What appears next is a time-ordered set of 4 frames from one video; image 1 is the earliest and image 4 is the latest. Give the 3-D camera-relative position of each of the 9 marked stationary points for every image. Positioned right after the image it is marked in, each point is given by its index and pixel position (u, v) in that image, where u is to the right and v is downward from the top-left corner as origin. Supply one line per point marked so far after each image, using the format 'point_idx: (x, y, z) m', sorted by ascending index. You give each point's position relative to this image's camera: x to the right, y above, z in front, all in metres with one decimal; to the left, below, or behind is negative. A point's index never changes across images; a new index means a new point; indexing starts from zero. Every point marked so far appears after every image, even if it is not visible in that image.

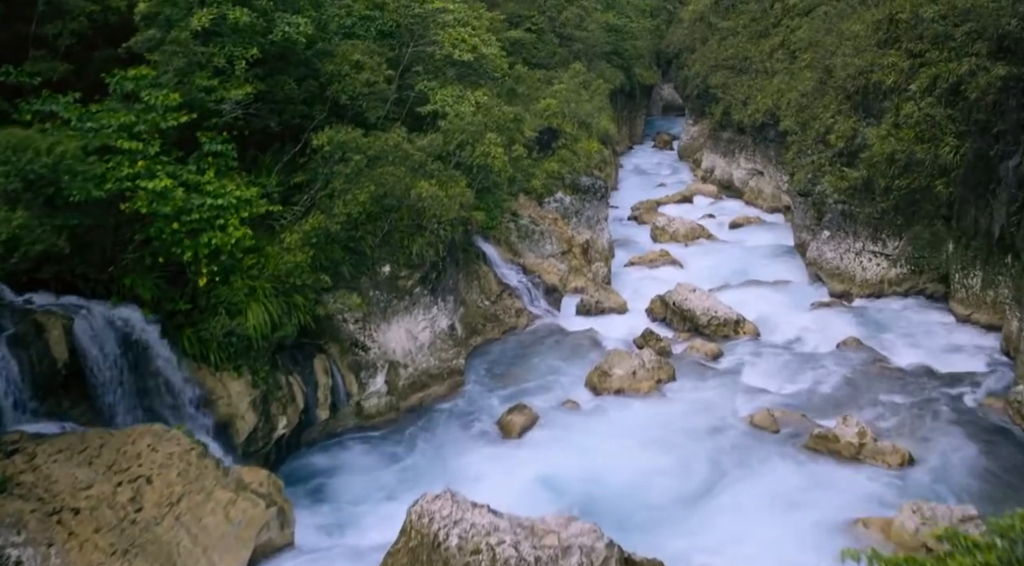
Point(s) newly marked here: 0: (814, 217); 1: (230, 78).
0: (+7.7, +1.7, +19.7) m
1: (-4.3, +3.1, +11.7) m
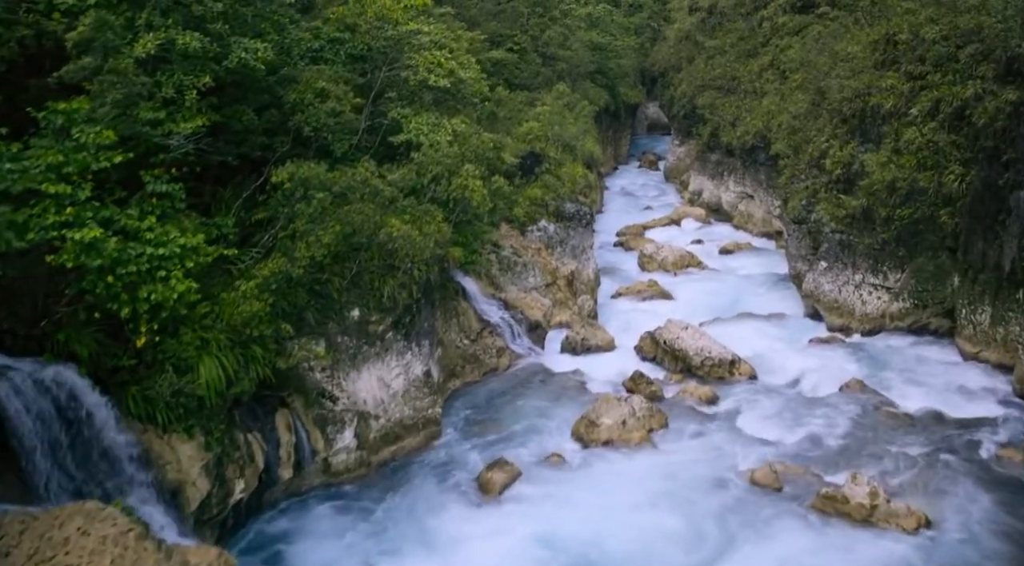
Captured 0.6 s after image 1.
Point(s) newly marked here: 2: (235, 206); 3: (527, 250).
0: (+7.2, +0.9, +18.8) m
1: (-4.6, +2.4, +10.7) m
2: (-4.3, +1.2, +12.1) m
3: (+0.4, +0.8, +19.4) m
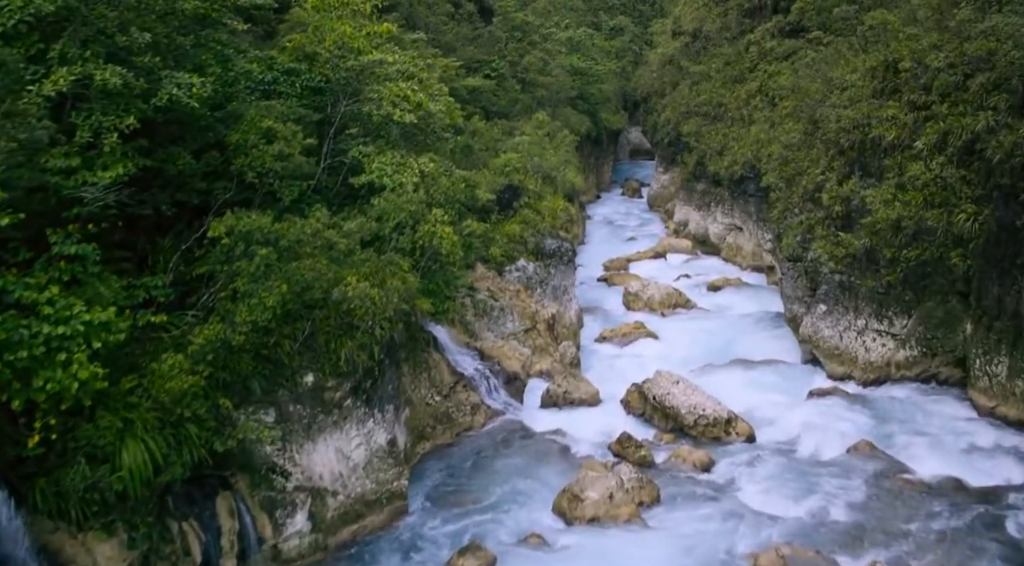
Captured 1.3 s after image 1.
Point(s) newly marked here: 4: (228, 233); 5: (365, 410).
0: (+6.7, -0.1, +17.6) m
1: (-5.0, +1.5, +9.2) m
2: (-4.7, +0.3, +10.6) m
3: (-0.2, -0.2, +18.0) m
4: (-3.8, +0.7, +10.4) m
5: (-2.3, -2.0, +12.4) m
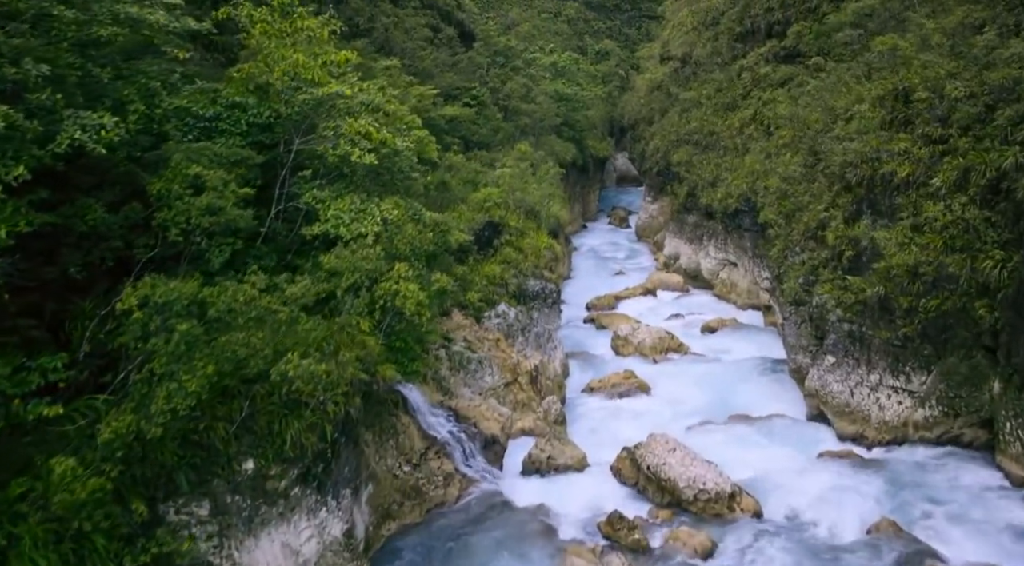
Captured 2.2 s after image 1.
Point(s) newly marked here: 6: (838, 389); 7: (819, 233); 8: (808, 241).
0: (+6.3, -1.1, +16.1) m
1: (-5.3, +0.7, +7.6) m
2: (-5.1, -0.6, +9.0) m
3: (-0.6, -1.3, +16.5) m
4: (-4.1, -0.1, +8.8) m
5: (-2.7, -2.9, +10.7) m
6: (+6.4, -2.0, +15.0) m
7: (+6.6, +1.1, +16.7) m
8: (+6.6, +0.9, +17.0) m
